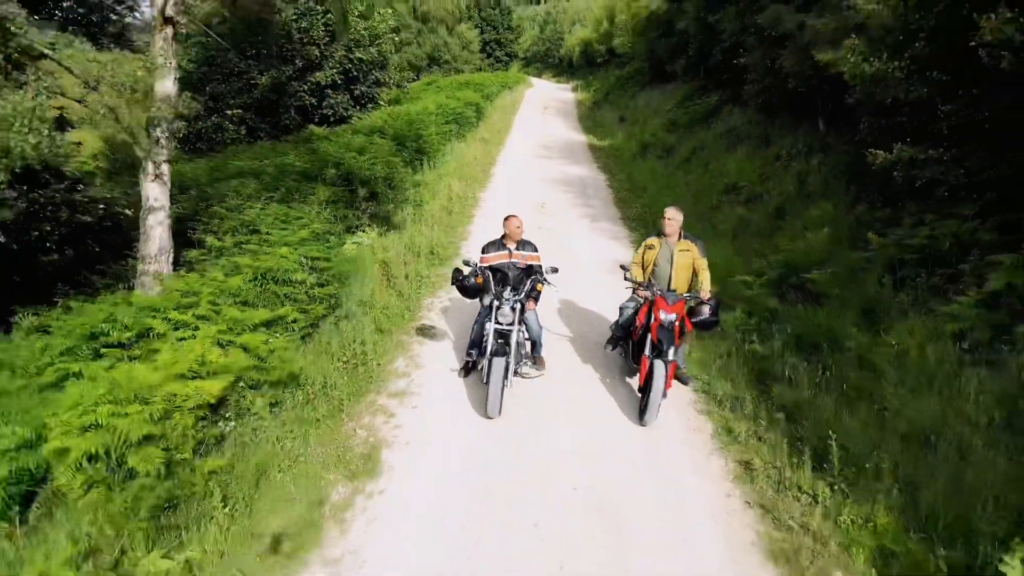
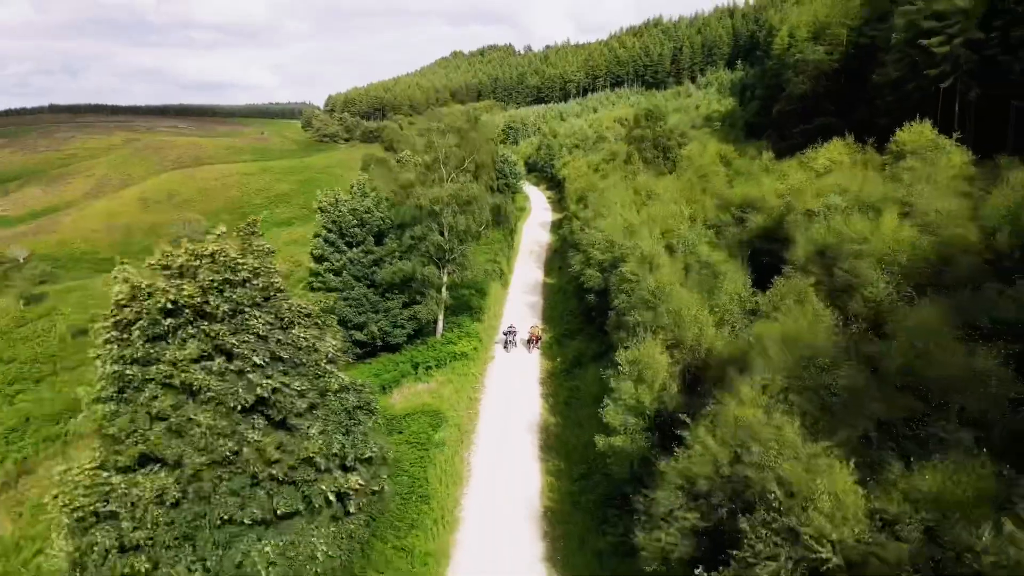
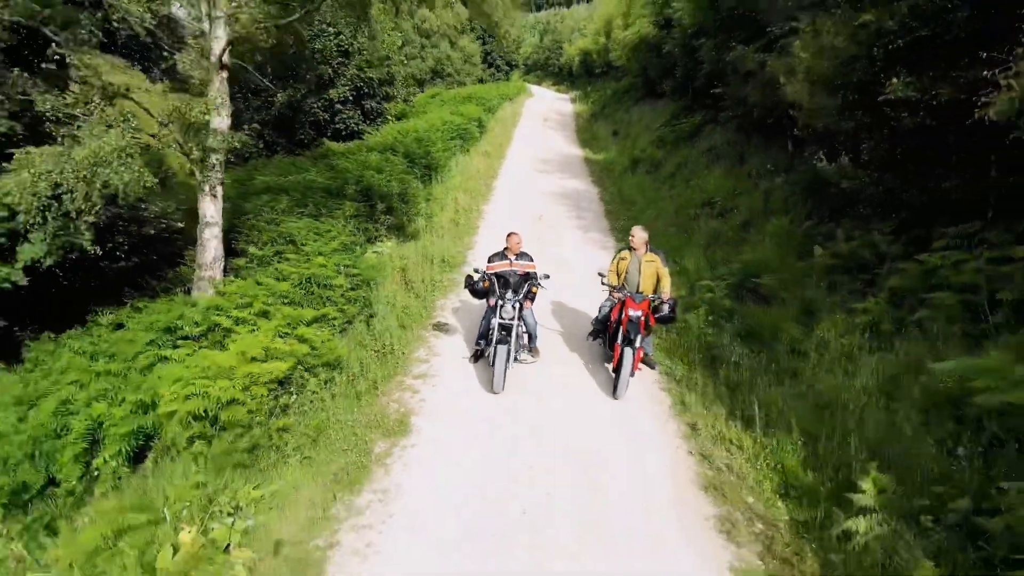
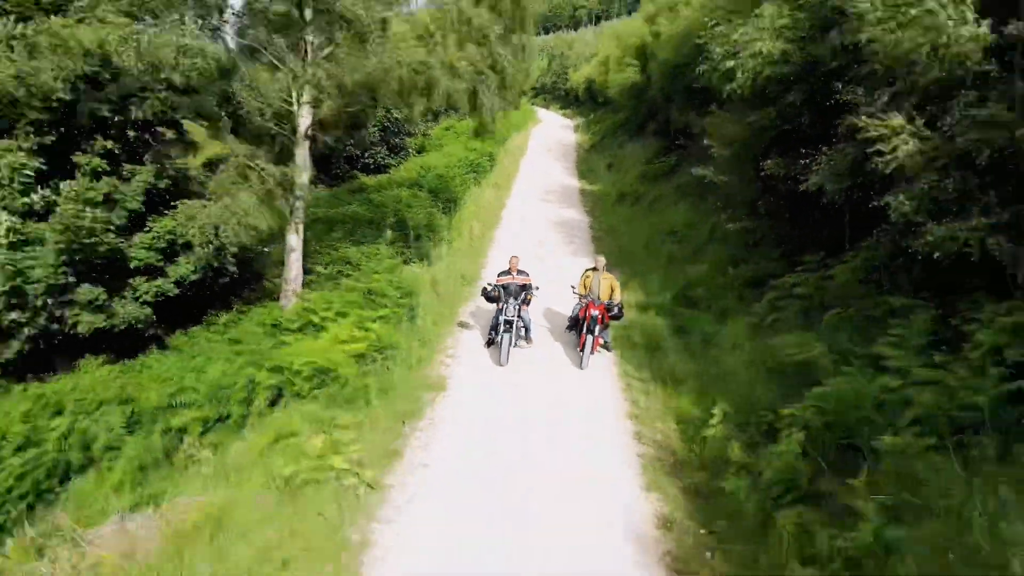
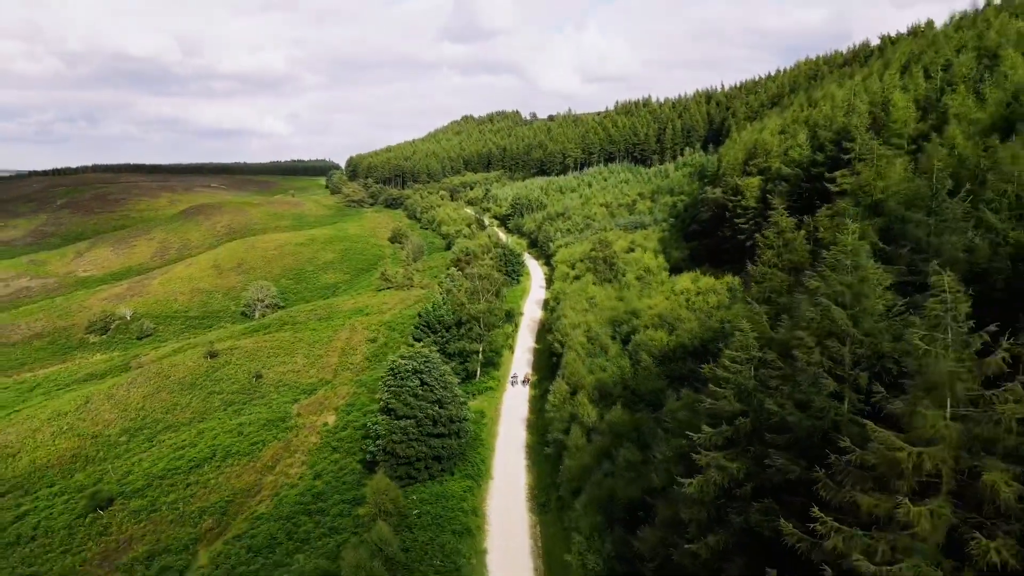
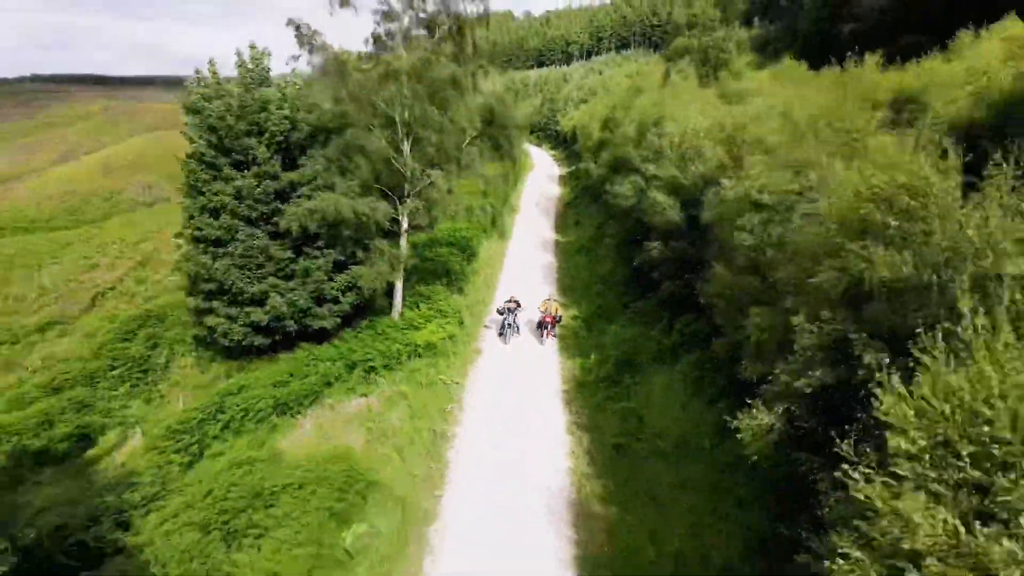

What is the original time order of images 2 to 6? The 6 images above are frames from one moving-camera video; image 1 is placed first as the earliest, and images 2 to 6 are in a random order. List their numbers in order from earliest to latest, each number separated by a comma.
3, 4, 6, 2, 5
